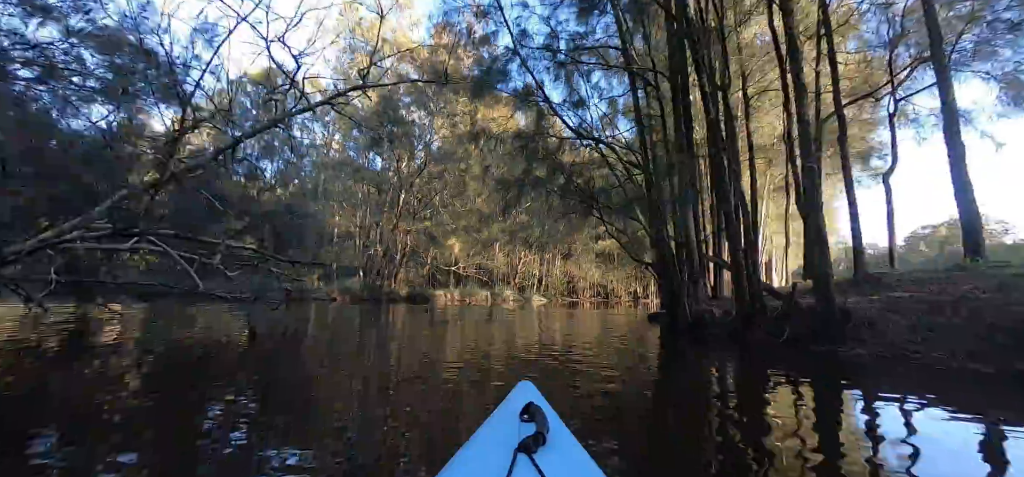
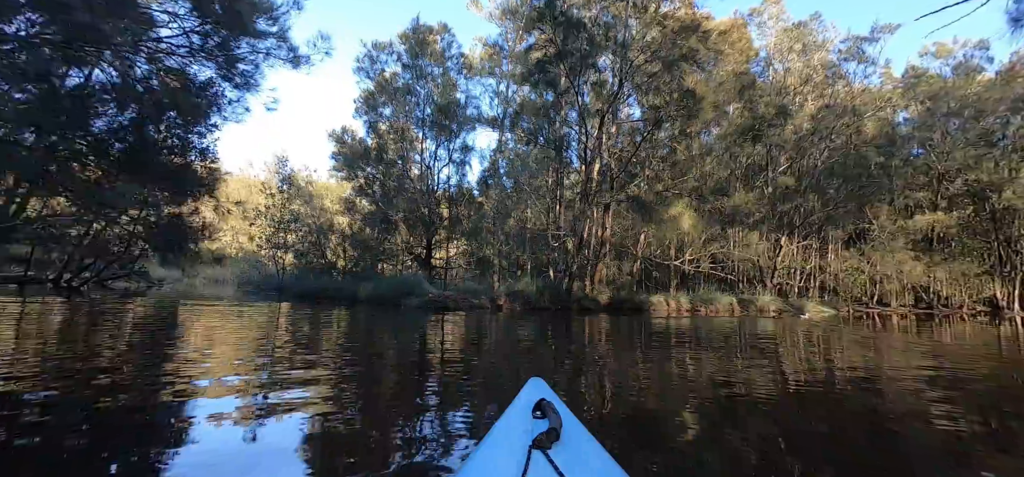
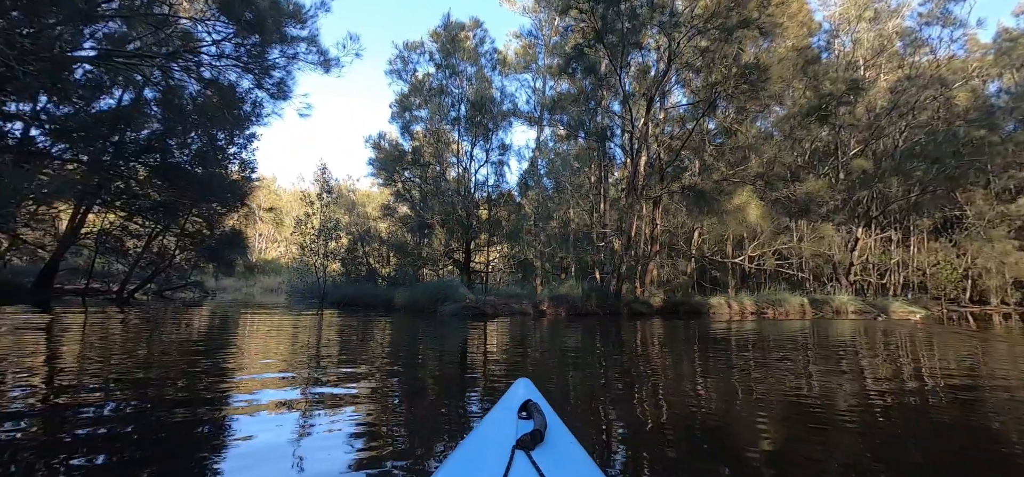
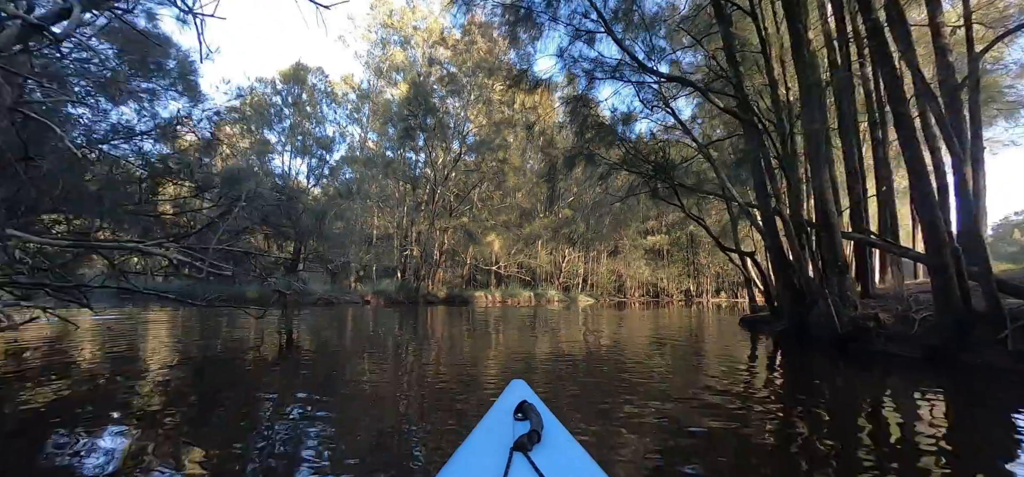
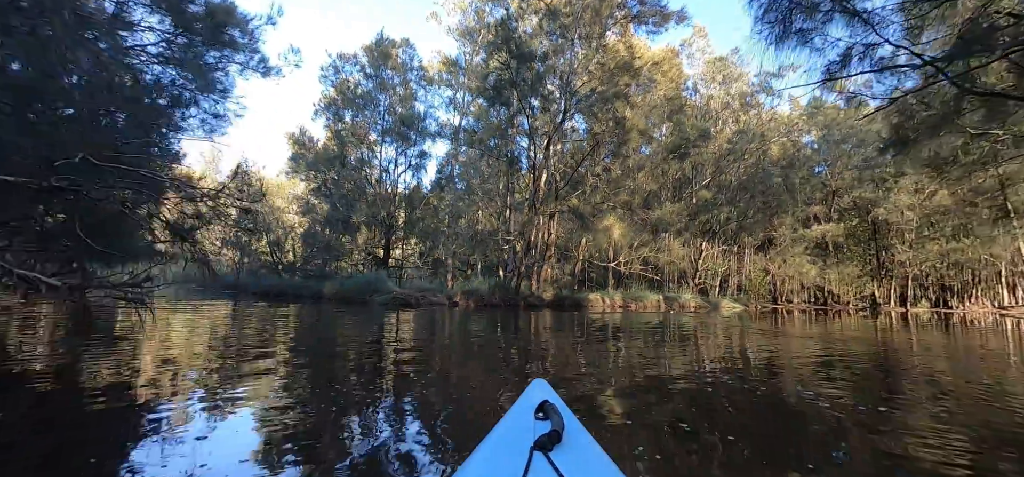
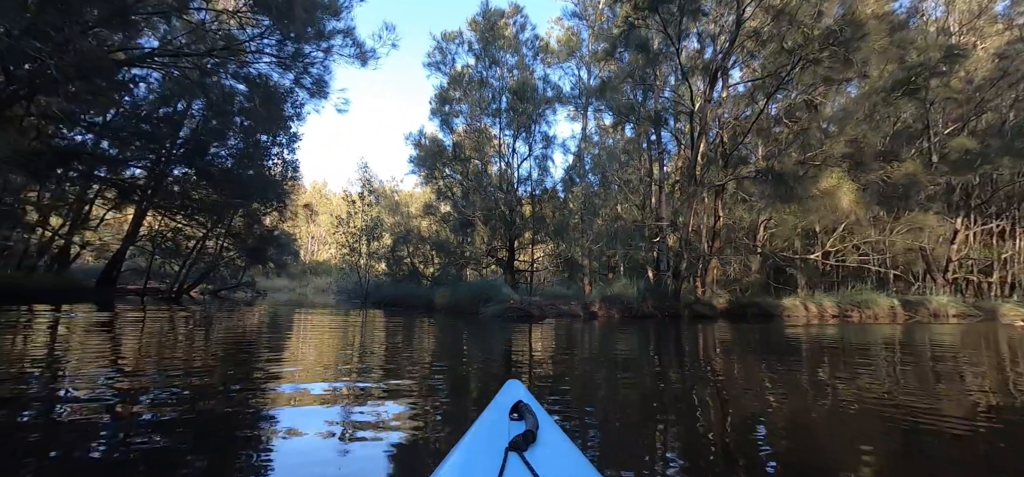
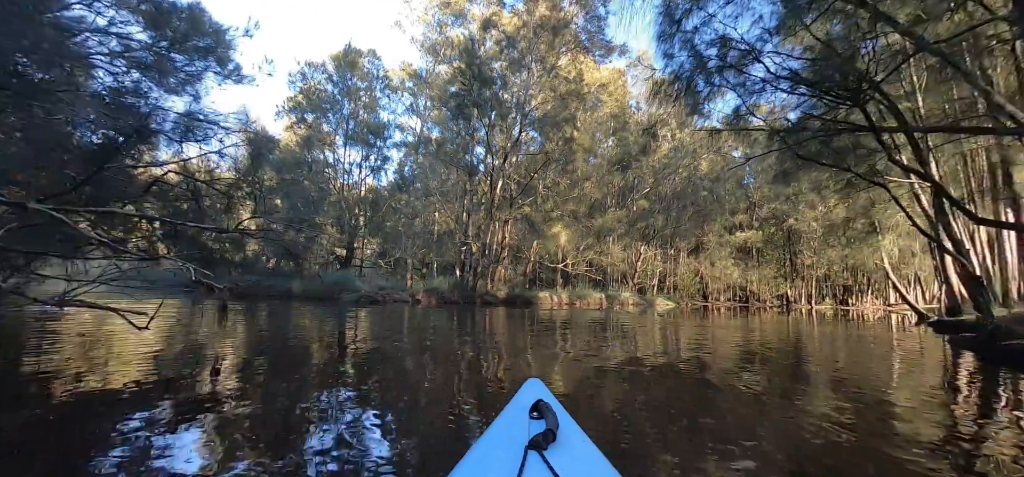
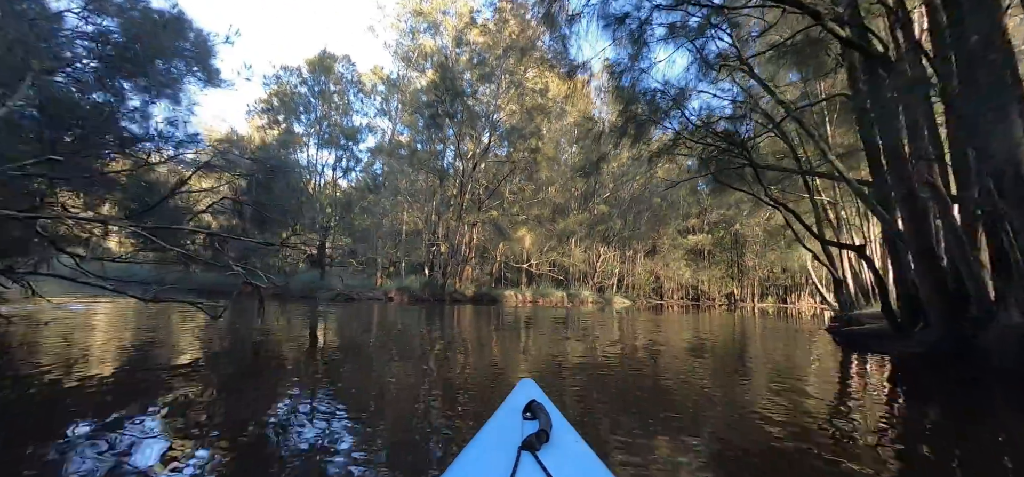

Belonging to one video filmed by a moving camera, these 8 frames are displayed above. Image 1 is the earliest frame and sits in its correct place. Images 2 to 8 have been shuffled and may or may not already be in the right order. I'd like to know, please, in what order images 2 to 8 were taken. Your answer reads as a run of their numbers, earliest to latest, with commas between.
4, 8, 7, 5, 2, 3, 6
